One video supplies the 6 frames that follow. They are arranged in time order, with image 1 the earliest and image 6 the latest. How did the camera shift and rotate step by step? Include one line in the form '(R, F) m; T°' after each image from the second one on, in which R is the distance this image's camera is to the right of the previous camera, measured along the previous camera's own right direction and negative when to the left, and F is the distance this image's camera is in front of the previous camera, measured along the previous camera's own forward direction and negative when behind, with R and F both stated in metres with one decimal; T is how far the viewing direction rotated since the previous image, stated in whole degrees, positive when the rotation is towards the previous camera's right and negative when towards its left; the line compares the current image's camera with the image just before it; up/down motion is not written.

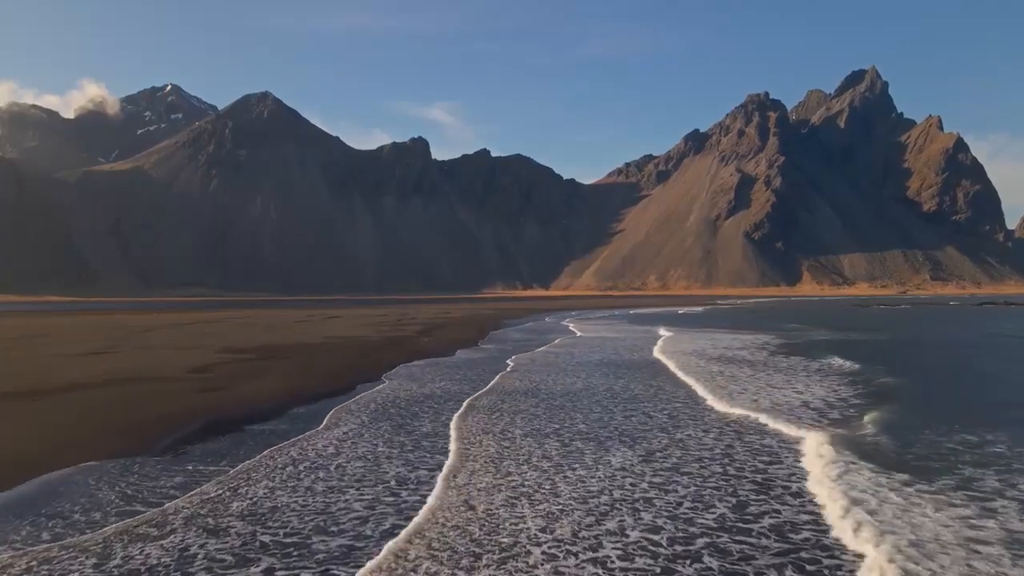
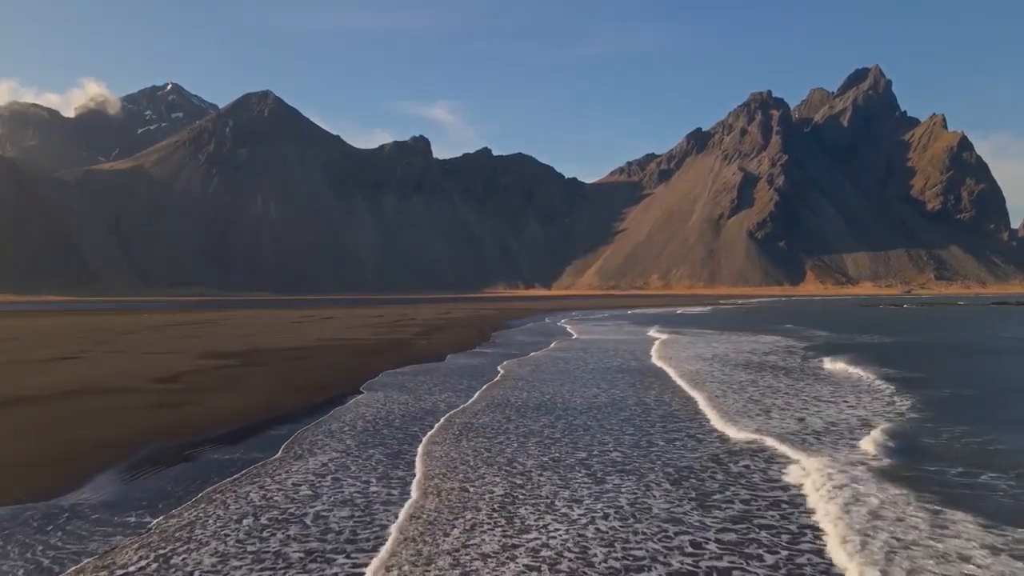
(-0.1, +0.9) m; 0°
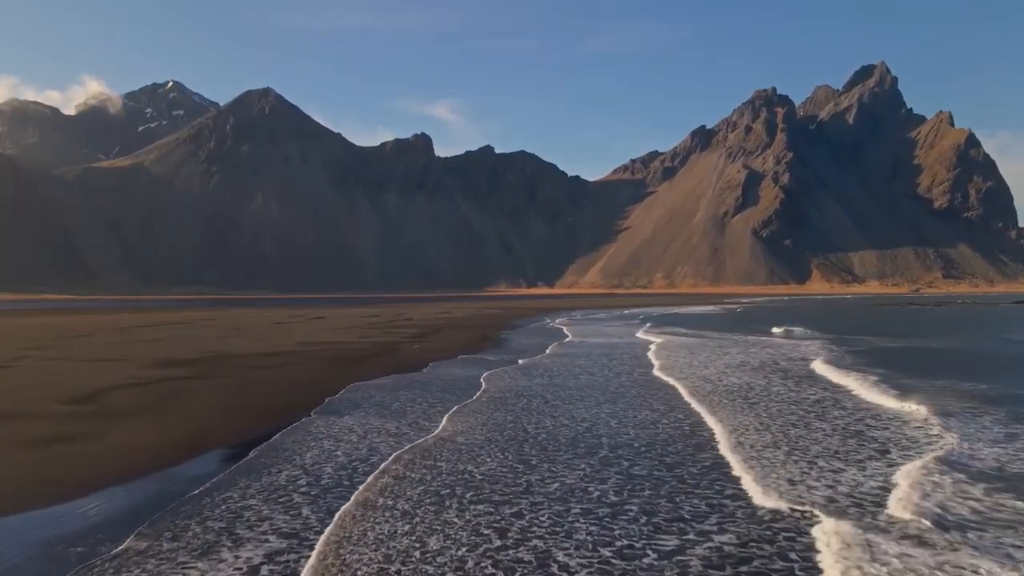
(0.0, +1.7) m; 0°
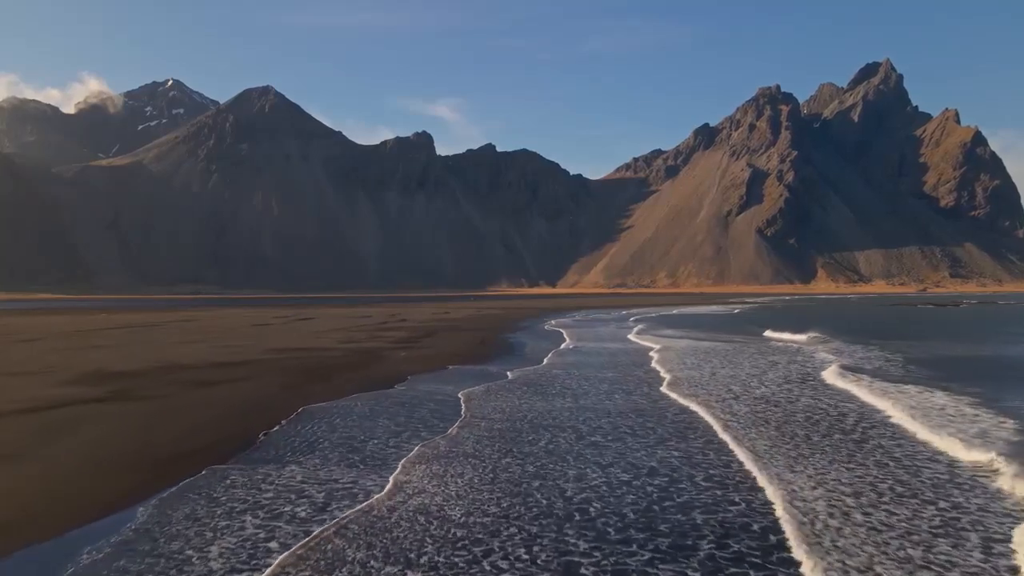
(0.0, +1.8) m; 0°
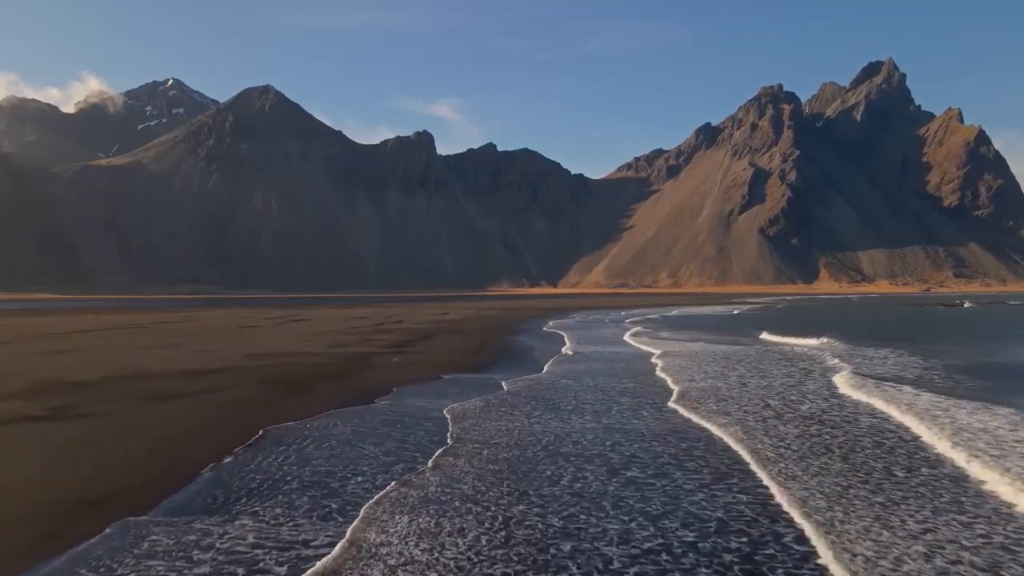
(0.0, +0.9) m; 0°
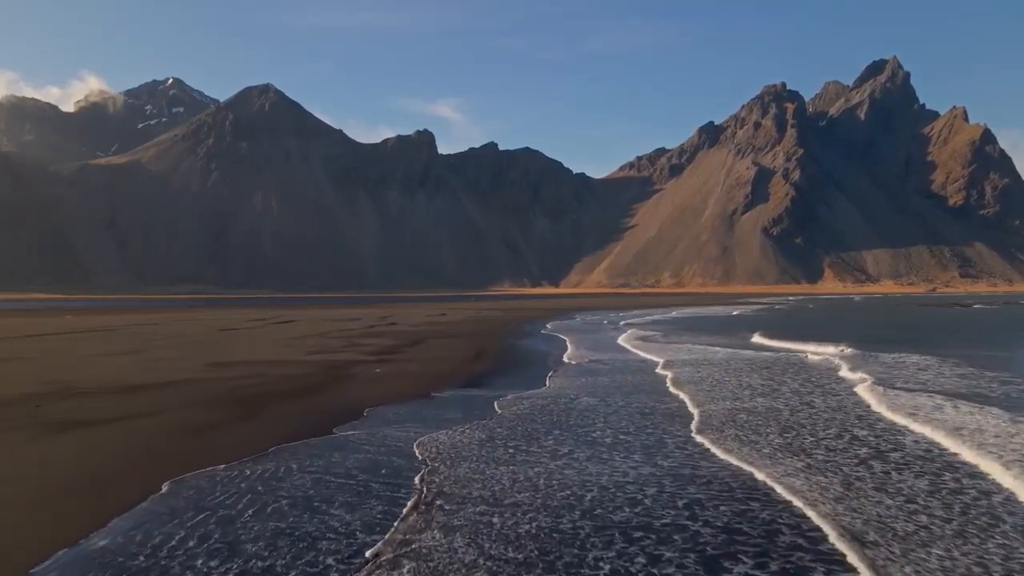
(0.0, +1.3) m; 0°
